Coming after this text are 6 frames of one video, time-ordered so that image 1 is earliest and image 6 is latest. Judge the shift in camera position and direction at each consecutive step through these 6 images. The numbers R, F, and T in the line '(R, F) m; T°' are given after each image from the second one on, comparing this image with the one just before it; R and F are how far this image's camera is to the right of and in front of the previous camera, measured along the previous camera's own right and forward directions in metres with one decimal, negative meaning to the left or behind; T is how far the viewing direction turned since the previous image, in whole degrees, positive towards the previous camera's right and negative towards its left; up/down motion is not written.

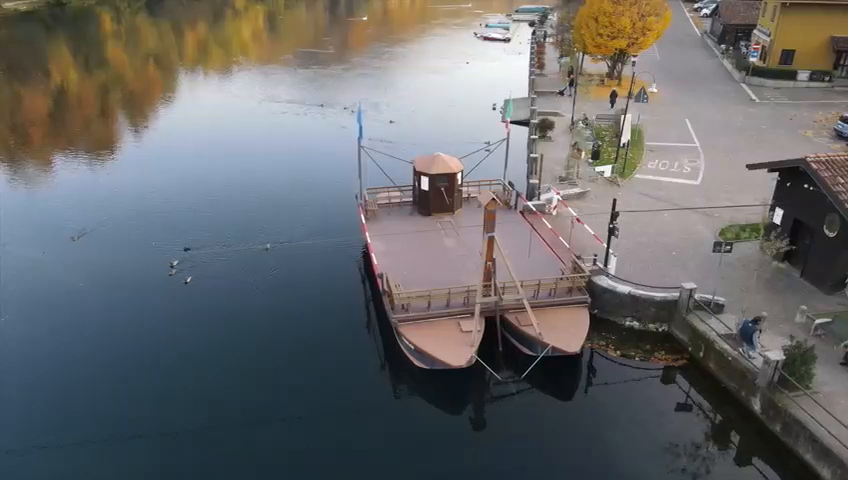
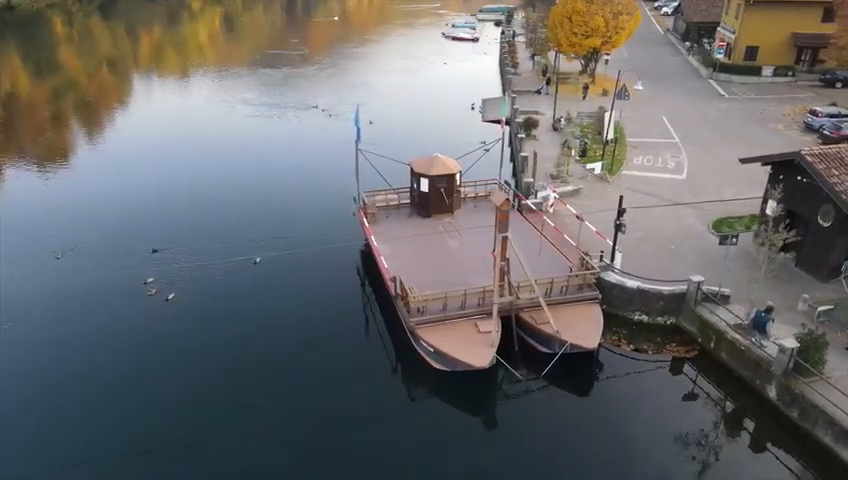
(-1.7, +0.1) m; +4°
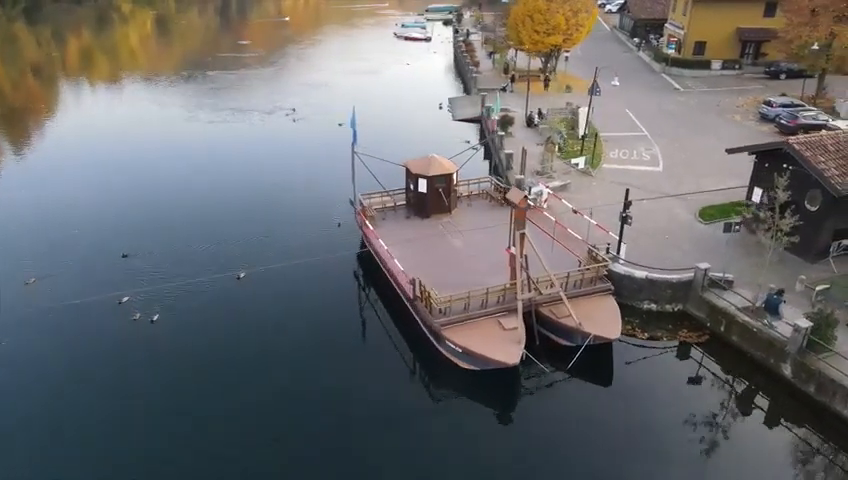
(-2.5, +0.2) m; +6°
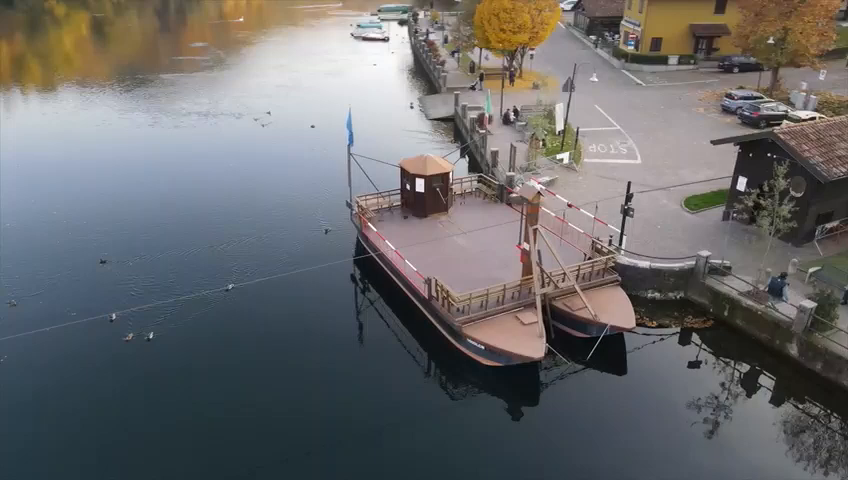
(-2.2, +0.1) m; +5°
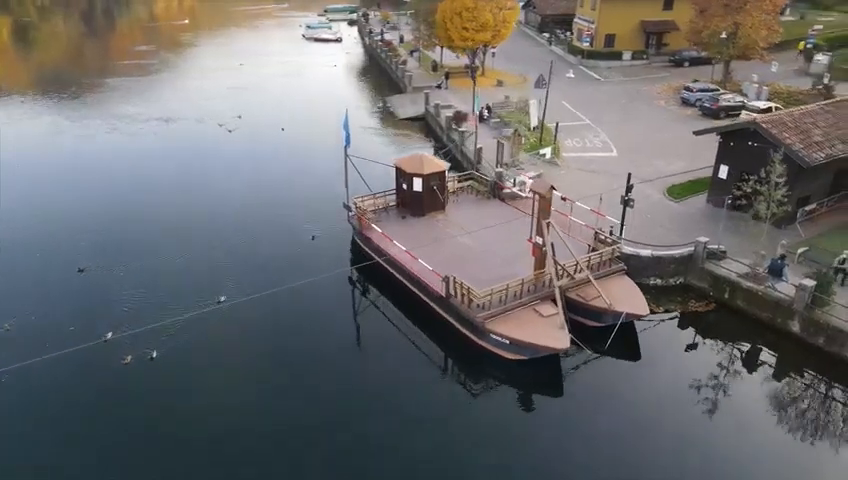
(-2.4, +0.1) m; +5°
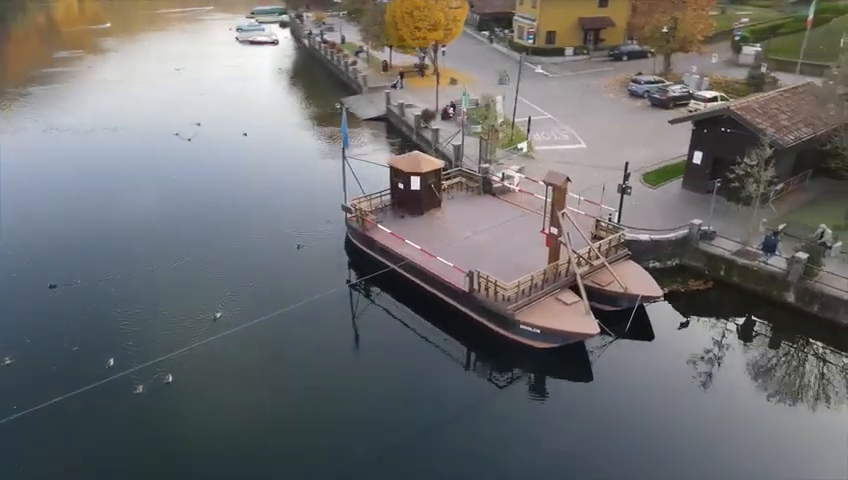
(-3.3, +0.2) m; +7°
